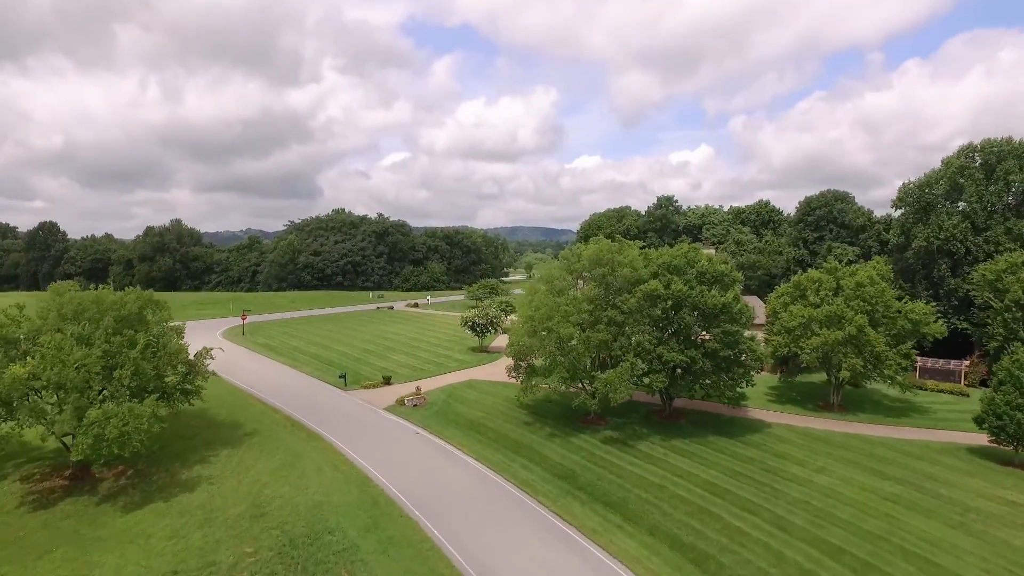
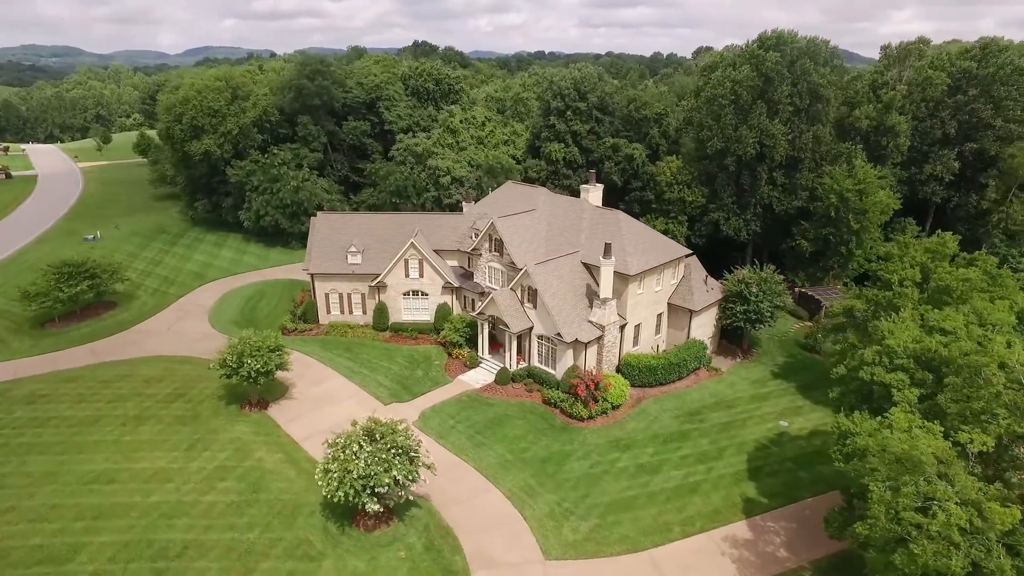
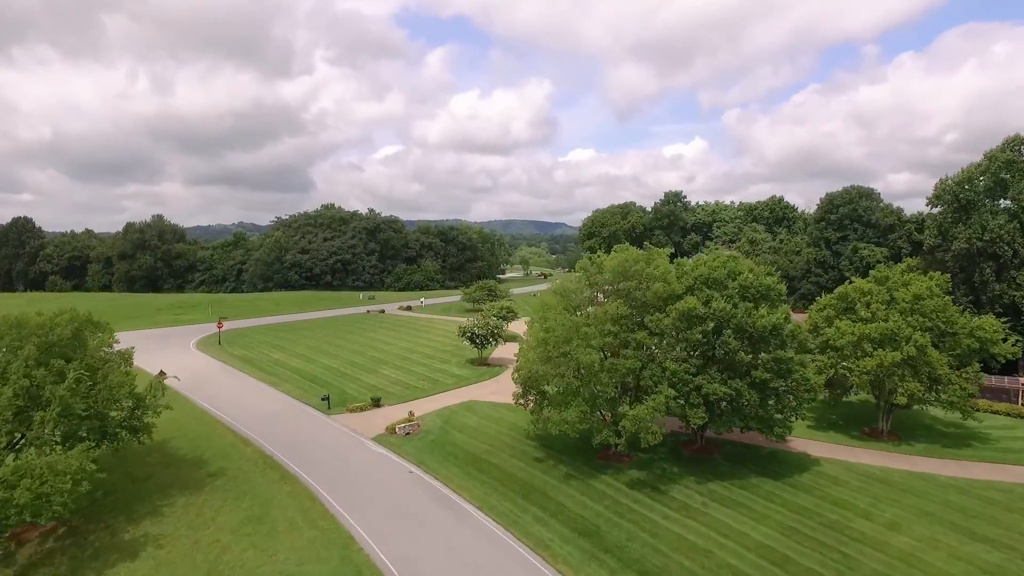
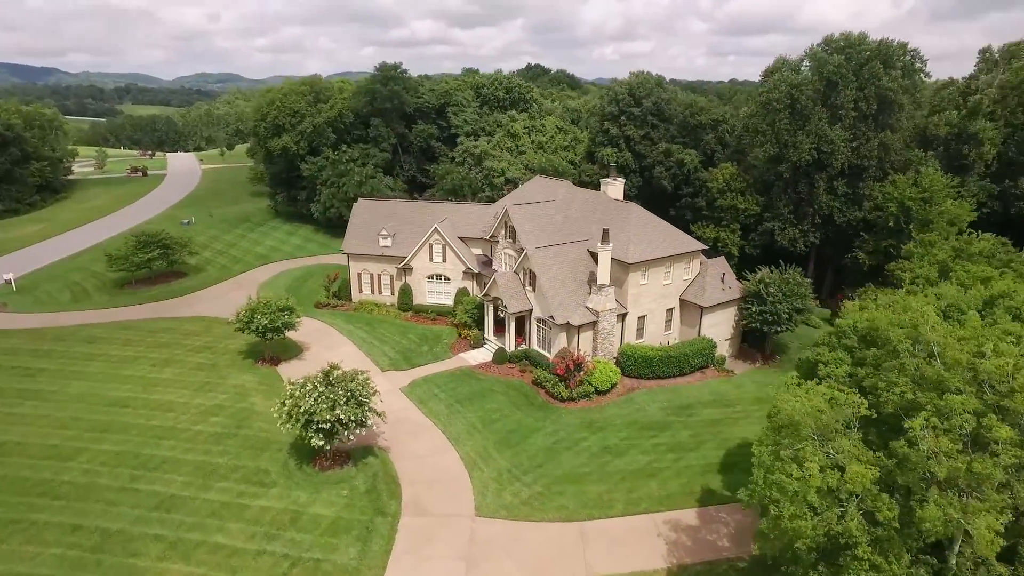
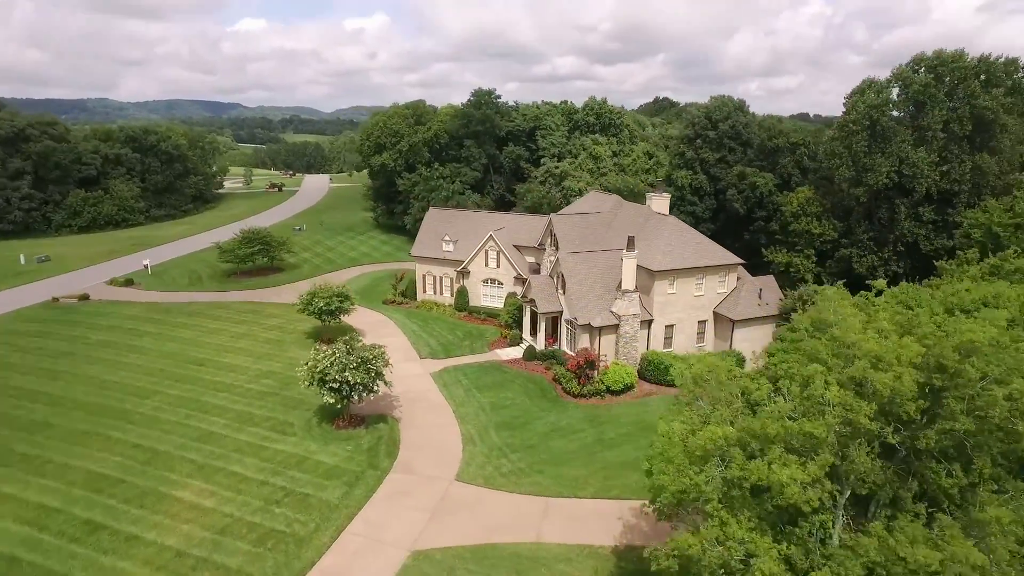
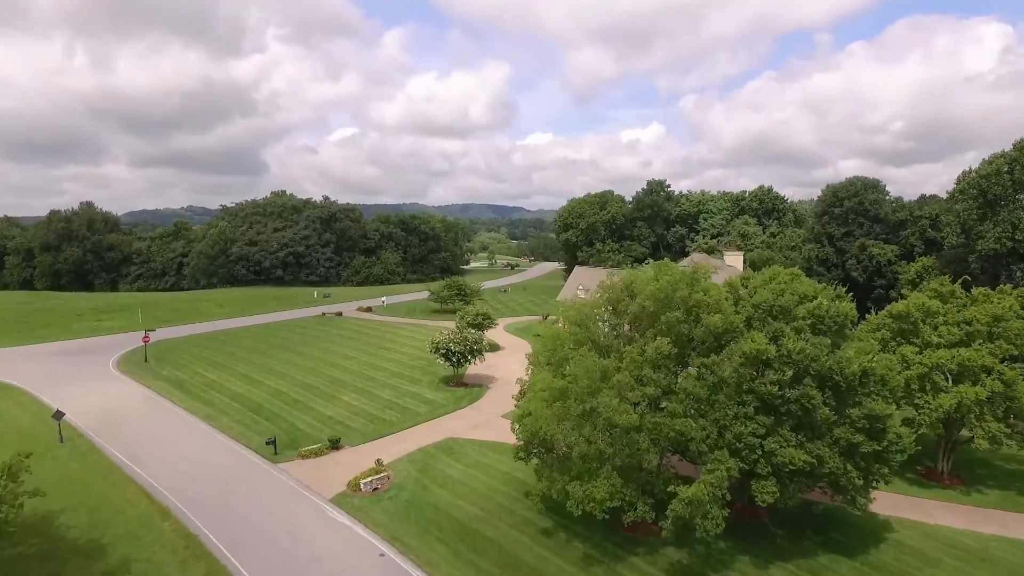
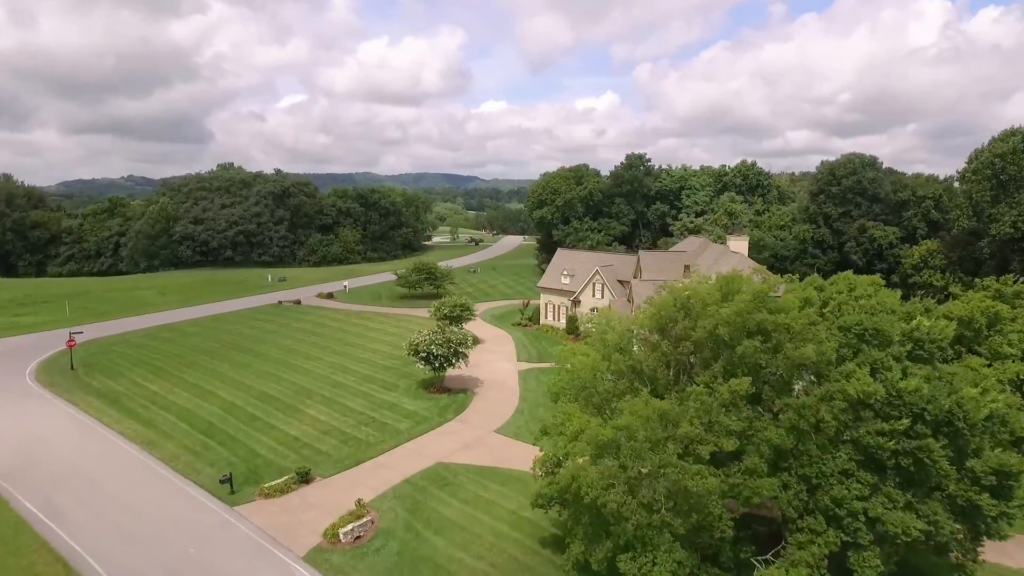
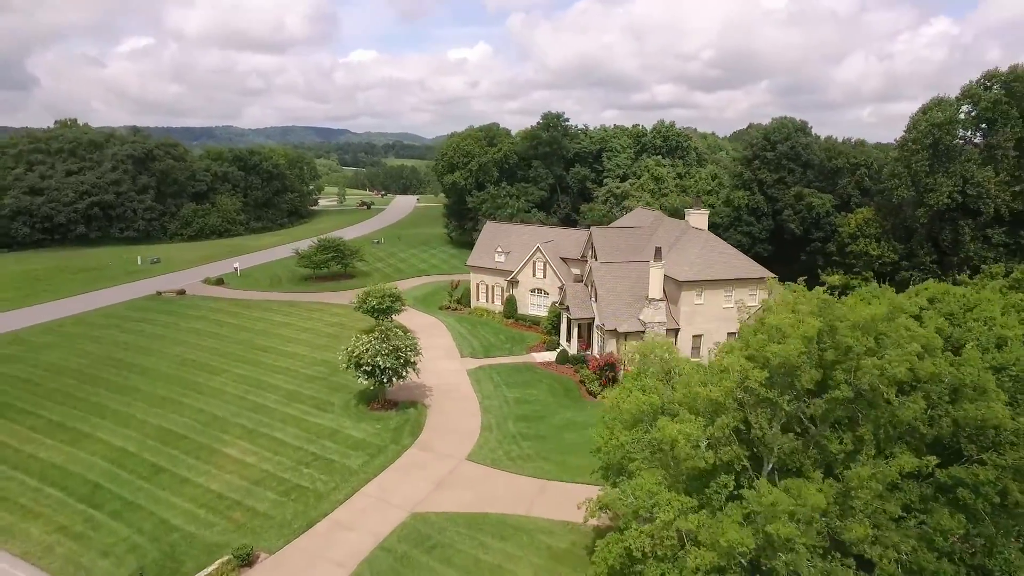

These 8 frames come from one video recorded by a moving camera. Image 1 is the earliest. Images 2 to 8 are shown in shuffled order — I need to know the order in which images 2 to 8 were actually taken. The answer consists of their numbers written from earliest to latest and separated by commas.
3, 6, 7, 8, 5, 4, 2
